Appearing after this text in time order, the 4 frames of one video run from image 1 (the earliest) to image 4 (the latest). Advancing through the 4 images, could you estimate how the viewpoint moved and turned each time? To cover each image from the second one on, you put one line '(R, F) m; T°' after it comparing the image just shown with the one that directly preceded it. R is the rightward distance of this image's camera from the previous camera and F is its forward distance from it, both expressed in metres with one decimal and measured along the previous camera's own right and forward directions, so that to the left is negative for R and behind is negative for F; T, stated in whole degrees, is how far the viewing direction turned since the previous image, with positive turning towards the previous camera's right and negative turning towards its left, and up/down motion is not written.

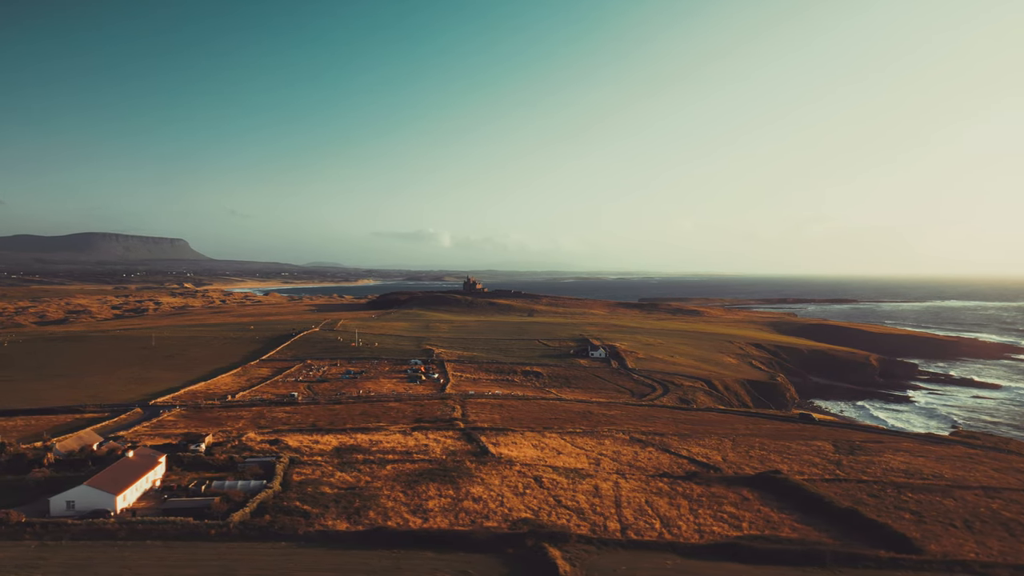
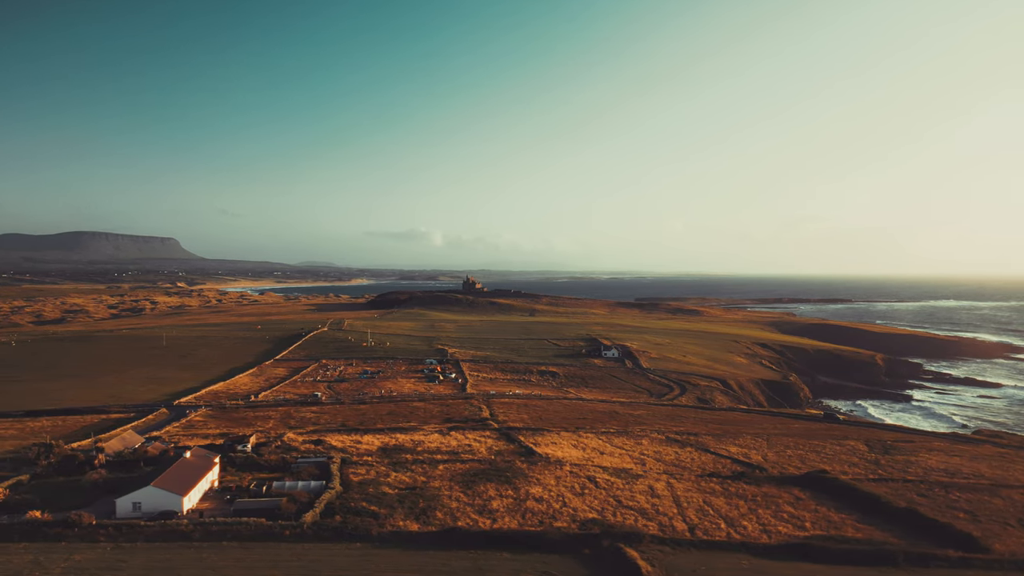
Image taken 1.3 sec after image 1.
(-3.0, +0.1) m; 0°
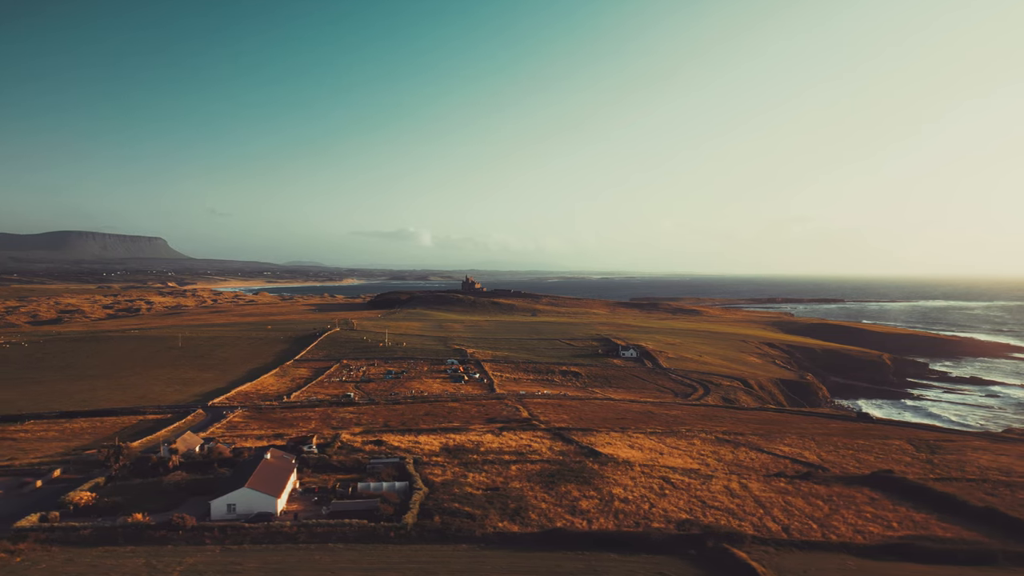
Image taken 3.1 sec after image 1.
(-4.1, +0.1) m; 0°
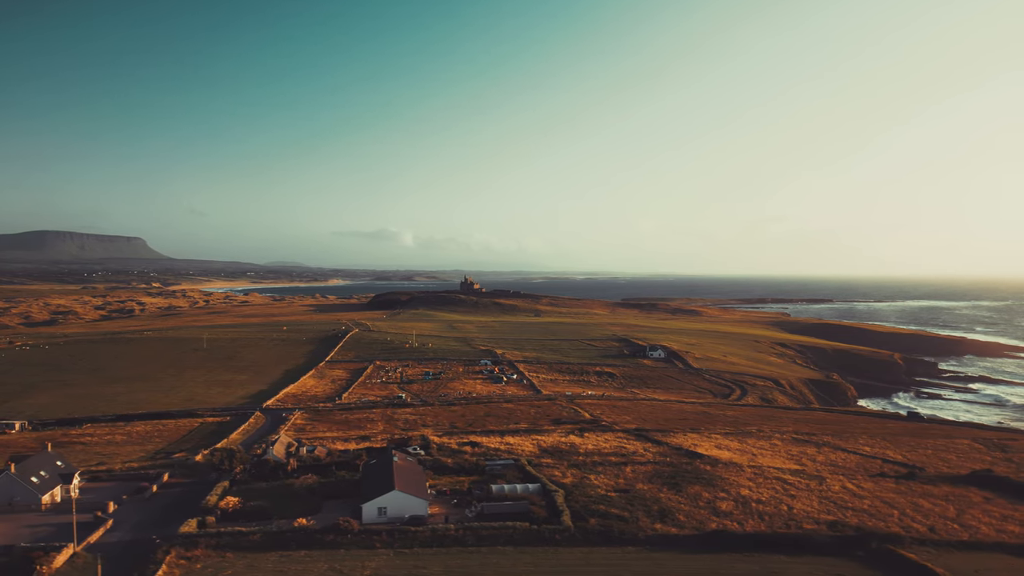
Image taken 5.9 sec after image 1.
(-6.4, +0.2) m; +1°
